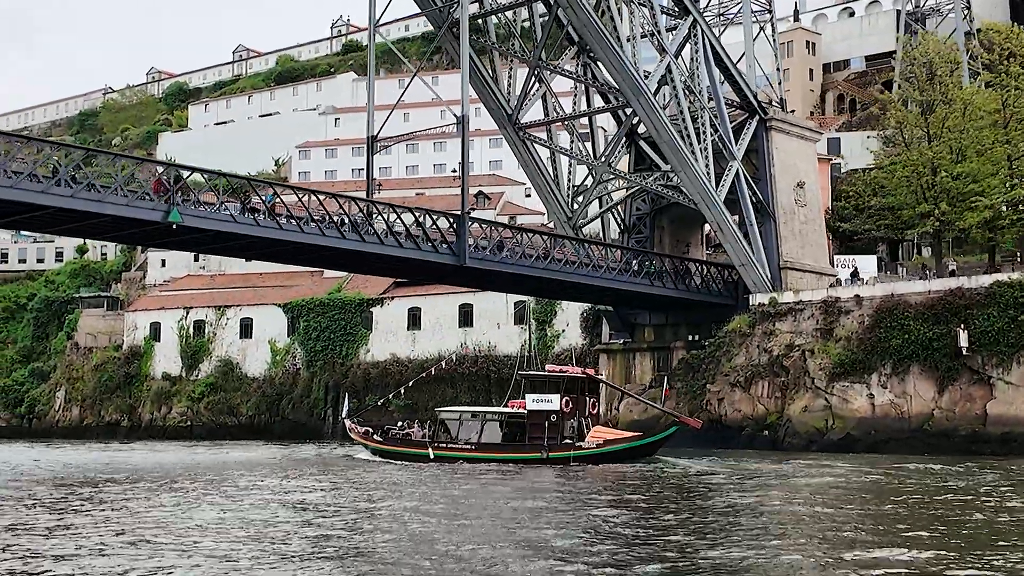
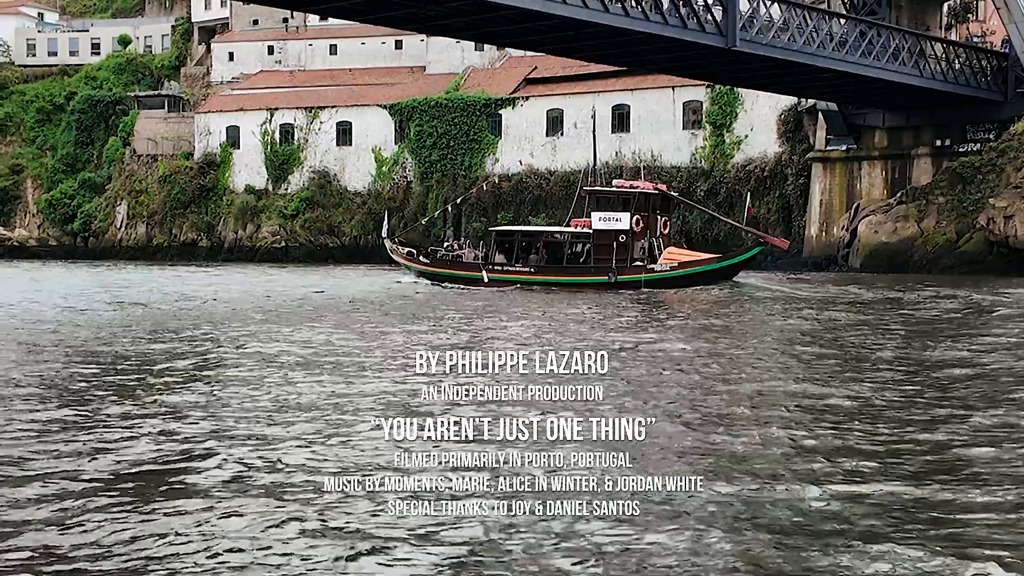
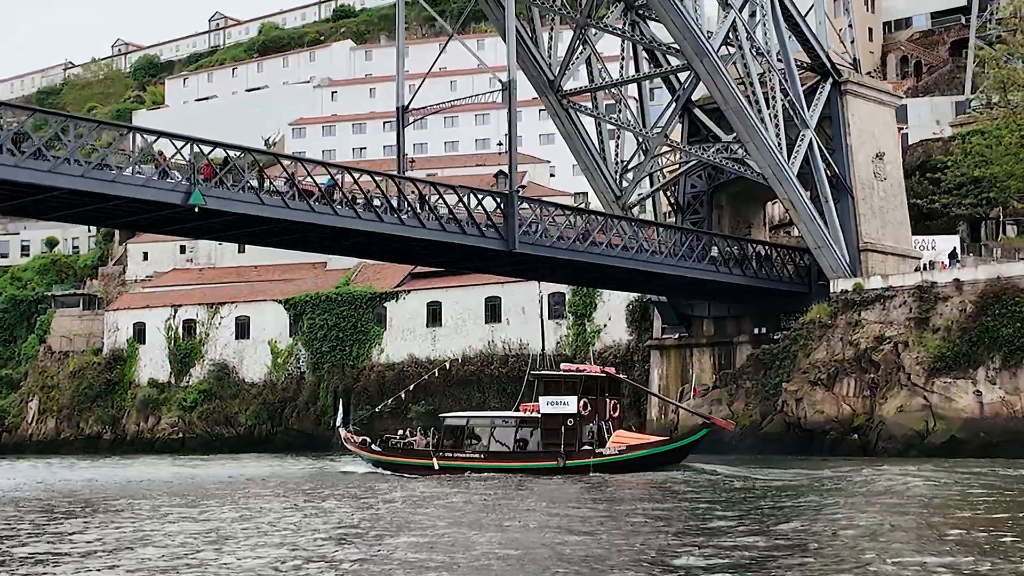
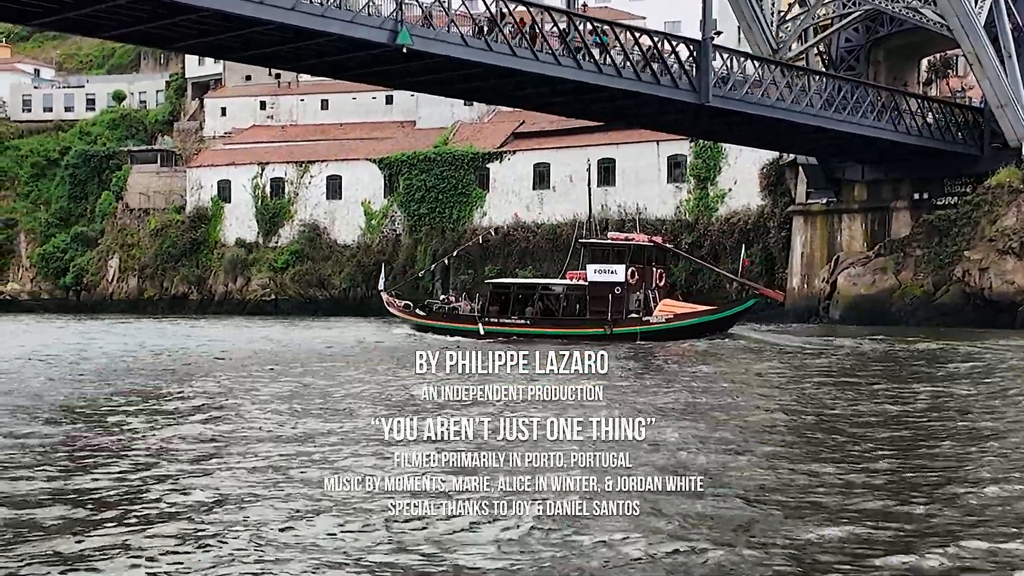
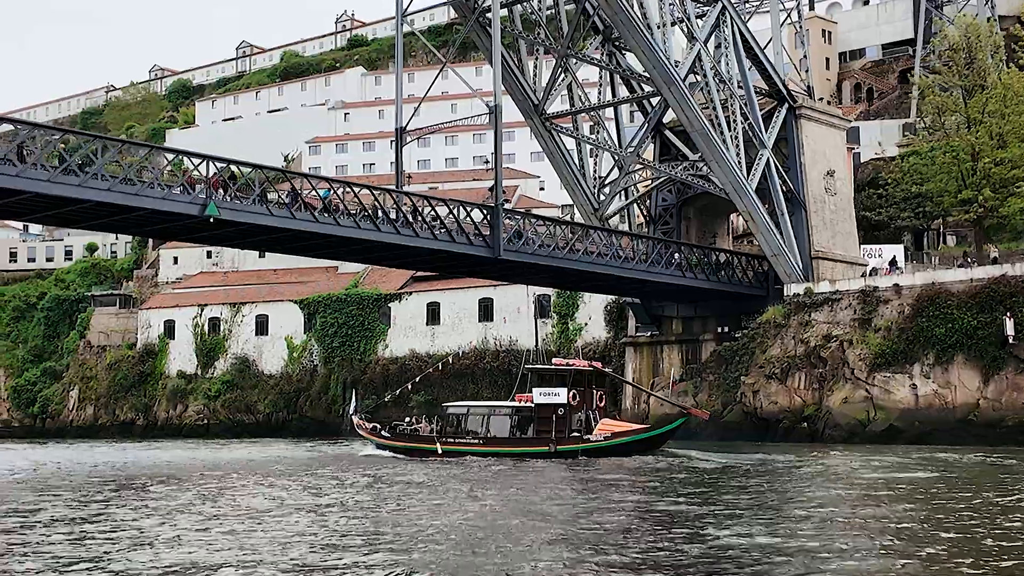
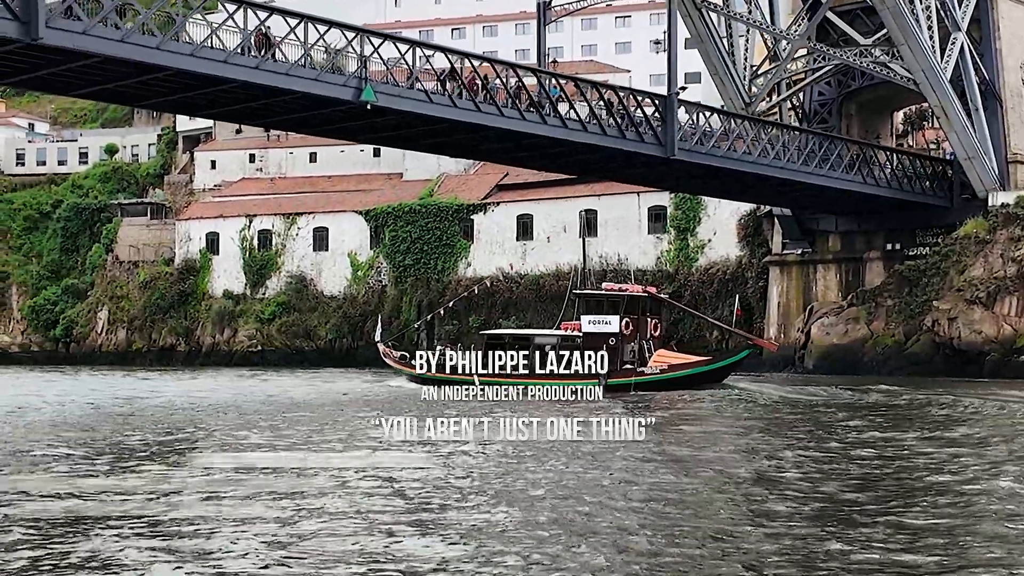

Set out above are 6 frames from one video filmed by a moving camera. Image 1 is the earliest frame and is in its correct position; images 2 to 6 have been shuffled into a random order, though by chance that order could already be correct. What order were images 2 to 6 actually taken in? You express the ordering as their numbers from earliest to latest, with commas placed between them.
5, 3, 6, 4, 2
